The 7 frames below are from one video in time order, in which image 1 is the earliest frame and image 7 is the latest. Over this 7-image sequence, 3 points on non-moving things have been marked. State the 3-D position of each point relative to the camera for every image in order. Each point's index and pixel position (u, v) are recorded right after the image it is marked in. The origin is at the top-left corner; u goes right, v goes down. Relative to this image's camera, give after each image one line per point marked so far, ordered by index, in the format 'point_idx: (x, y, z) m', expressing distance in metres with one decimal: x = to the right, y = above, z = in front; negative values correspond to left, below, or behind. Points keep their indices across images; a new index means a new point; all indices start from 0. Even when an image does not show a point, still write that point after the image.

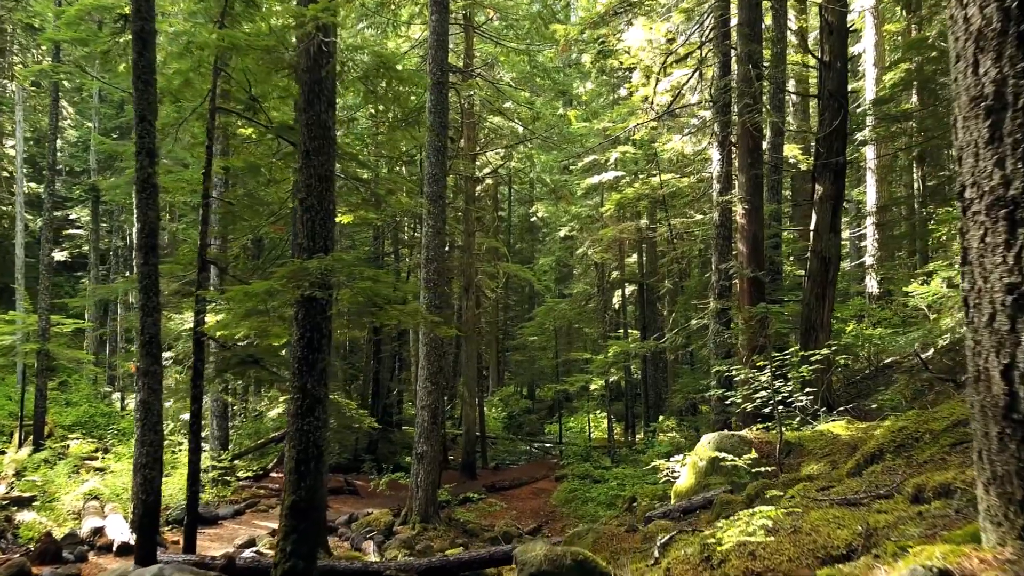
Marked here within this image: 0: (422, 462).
0: (-1.4, -2.6, +11.7) m
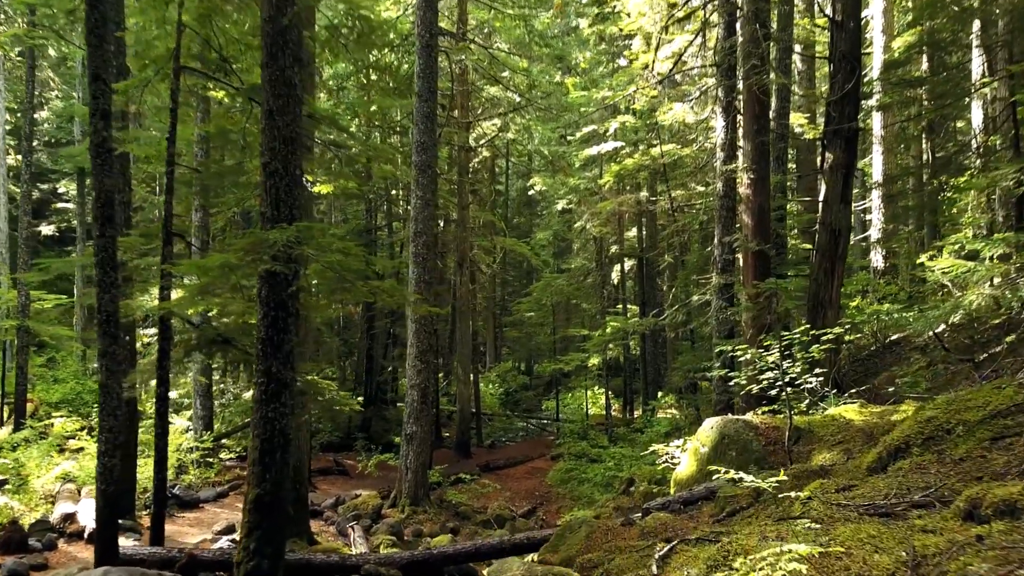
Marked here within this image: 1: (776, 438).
0: (-1.5, -2.3, +11.3) m
1: (+2.1, -1.2, +6.3) m
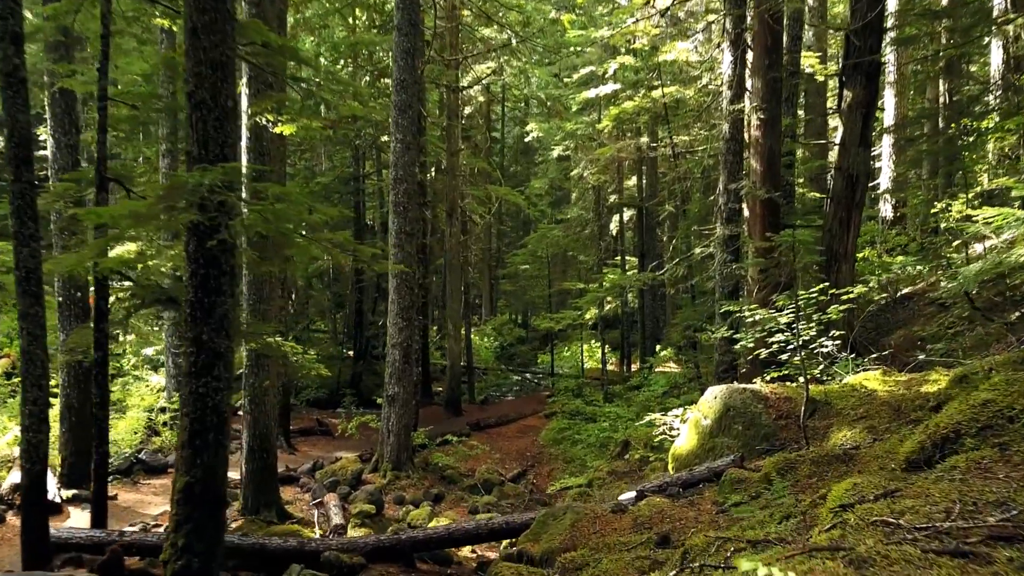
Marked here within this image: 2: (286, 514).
0: (-1.6, -1.6, +10.6) m
1: (+2.0, -0.9, +5.6) m
2: (-2.4, -2.4, +8.4) m
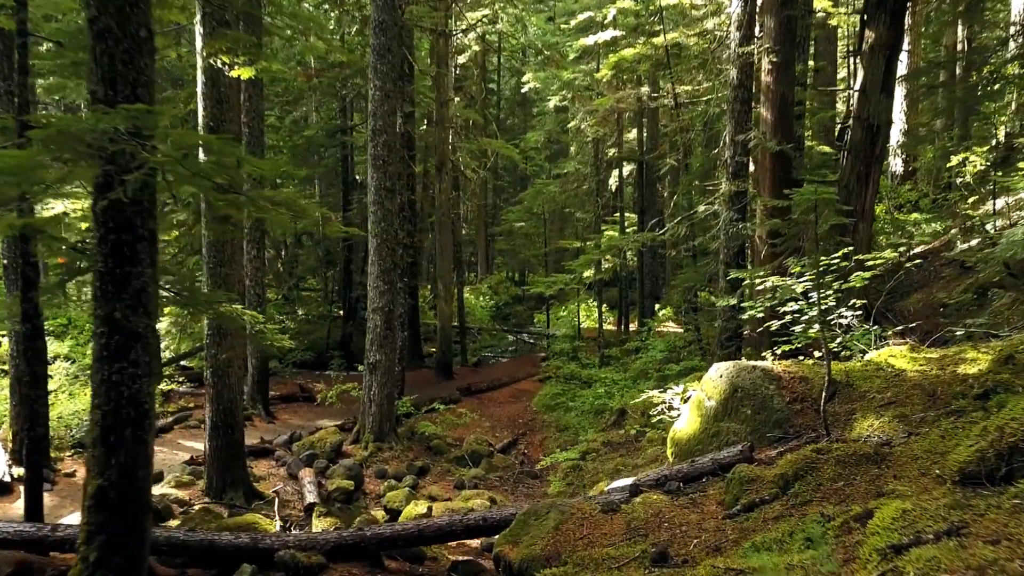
0: (-1.8, -1.1, +10.0) m
1: (+1.8, -0.7, +4.9) m
2: (-2.6, -2.1, +7.8) m
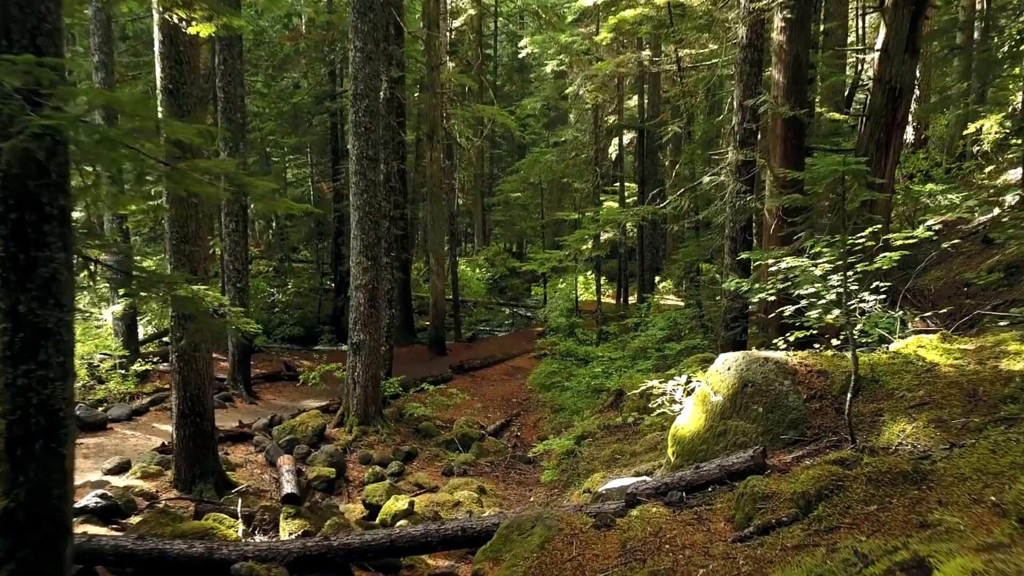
0: (-1.9, -0.8, +9.5) m
1: (+1.8, -0.6, +4.4) m
2: (-2.7, -1.8, +7.3) m
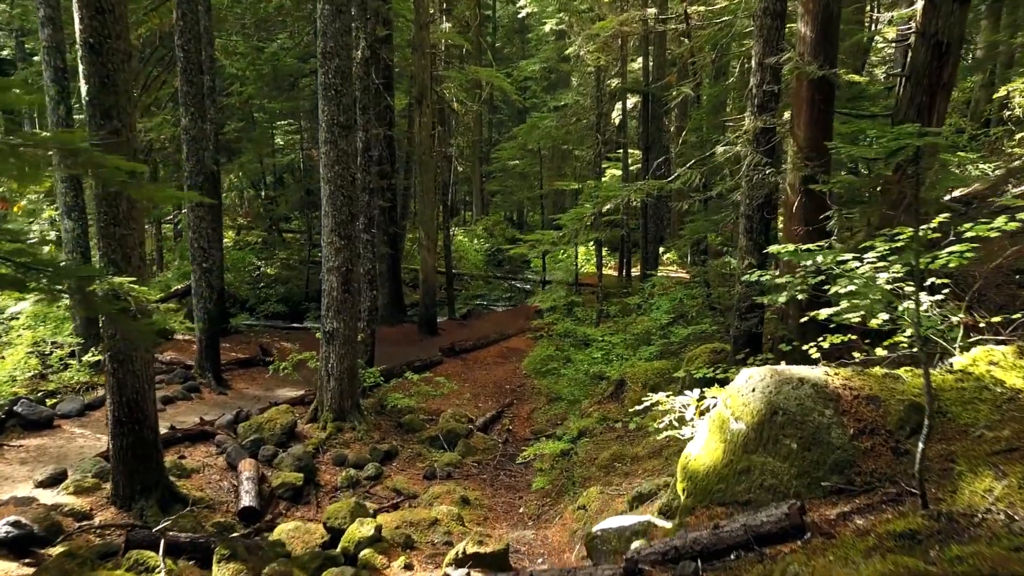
0: (-2.0, -0.6, +8.6) m
1: (+1.6, -0.6, +3.5) m
2: (-2.8, -1.7, +6.5) m
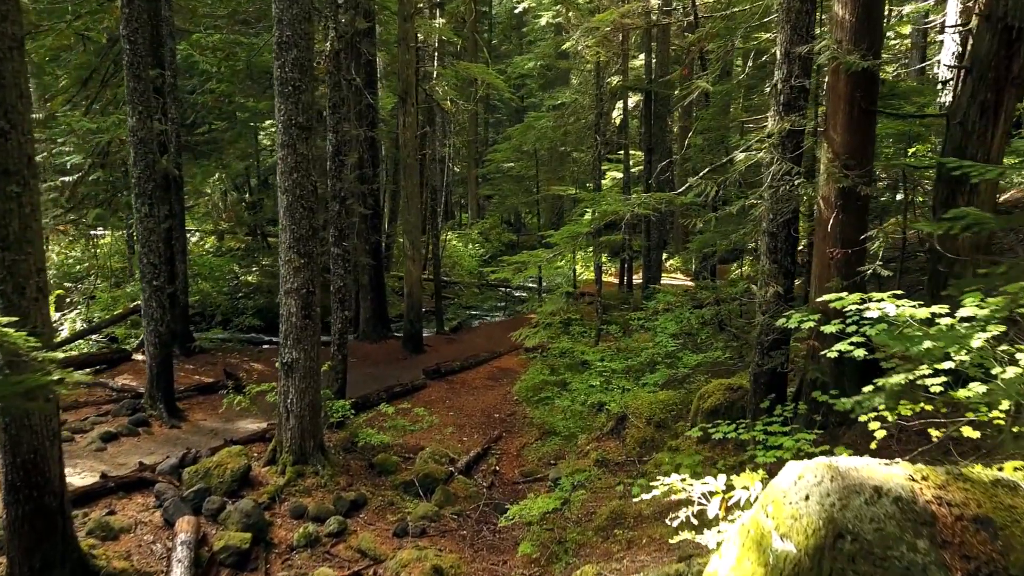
0: (-2.1, -0.8, +7.5) m
1: (+1.5, -0.8, +2.4) m
2: (-2.9, -2.0, +5.4) m
